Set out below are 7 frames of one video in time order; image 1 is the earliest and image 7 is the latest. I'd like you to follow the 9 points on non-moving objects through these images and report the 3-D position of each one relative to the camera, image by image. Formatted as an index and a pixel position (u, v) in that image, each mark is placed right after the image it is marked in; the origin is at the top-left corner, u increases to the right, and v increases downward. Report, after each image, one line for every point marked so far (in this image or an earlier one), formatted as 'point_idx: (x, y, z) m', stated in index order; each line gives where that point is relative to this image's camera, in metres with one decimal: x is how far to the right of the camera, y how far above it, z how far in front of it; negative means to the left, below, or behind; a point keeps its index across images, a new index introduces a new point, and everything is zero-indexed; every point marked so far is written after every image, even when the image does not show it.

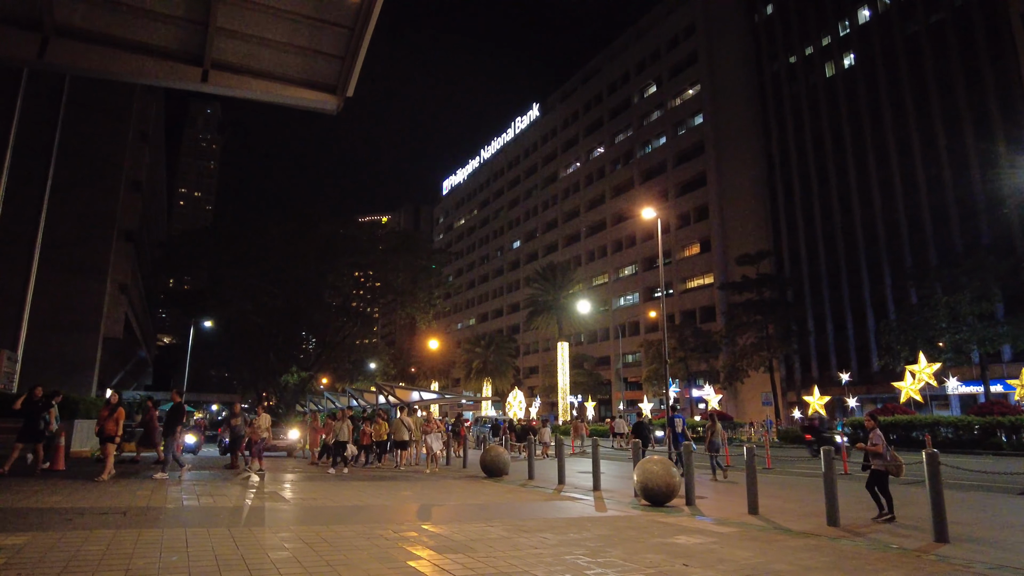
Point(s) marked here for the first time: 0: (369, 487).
0: (-2.7, -3.5, +12.0) m
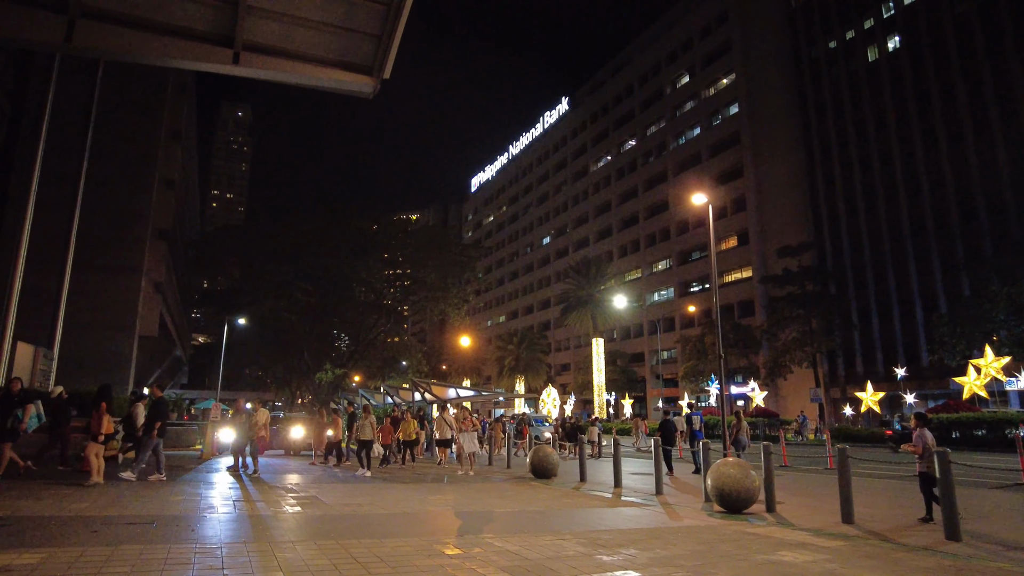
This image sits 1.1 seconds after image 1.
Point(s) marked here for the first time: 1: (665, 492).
0: (-1.8, -3.3, +11.2) m
1: (+2.7, -3.5, +11.7) m
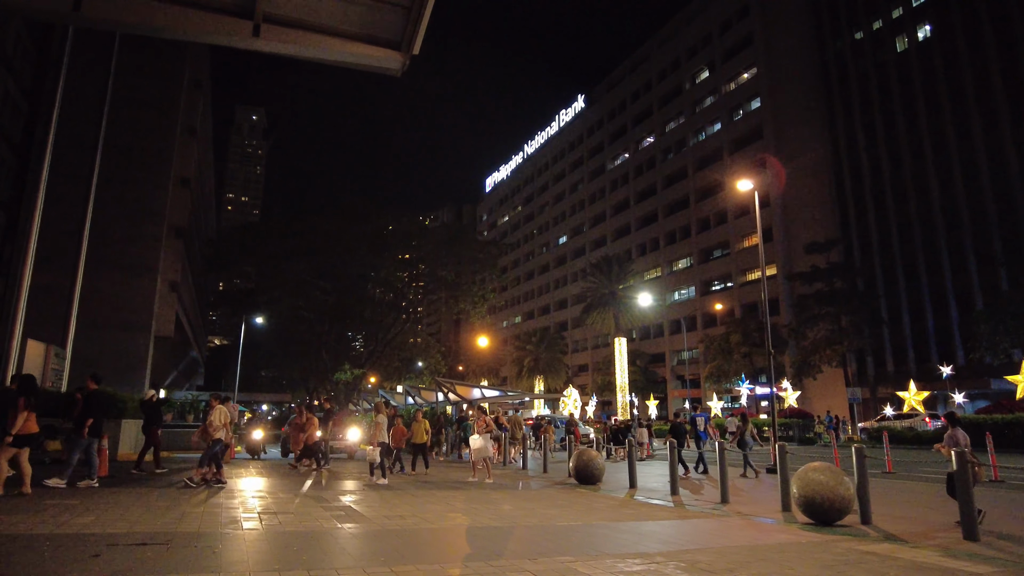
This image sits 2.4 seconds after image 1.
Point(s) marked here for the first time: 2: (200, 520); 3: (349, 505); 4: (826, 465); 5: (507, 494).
0: (-1.1, -3.1, +10.2) m
1: (+3.4, -3.3, +10.6) m
2: (-3.1, -2.4, +6.8) m
3: (-2.1, -2.8, +8.7) m
4: (+3.7, -2.1, +7.9) m
5: (-0.1, -3.3, +10.9) m
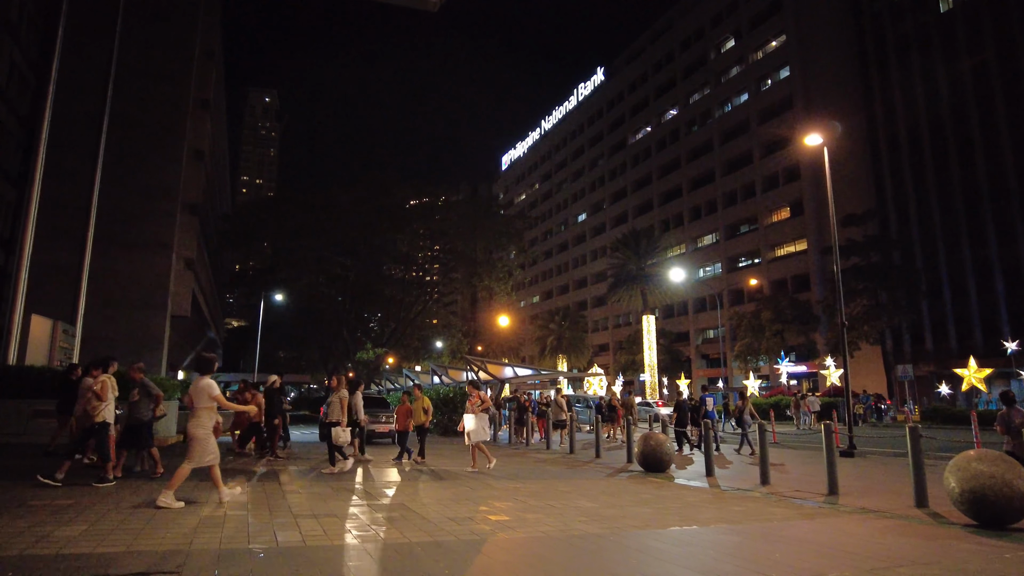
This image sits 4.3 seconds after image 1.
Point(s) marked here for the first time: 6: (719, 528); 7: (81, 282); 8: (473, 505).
0: (-0.2, -2.5, +8.8) m
1: (+4.3, -2.7, +9.1) m
2: (-2.3, -1.9, +5.4) m
3: (-1.3, -2.3, +7.2) m
4: (+4.5, -1.6, +6.4) m
5: (+0.8, -2.7, +9.5) m
6: (+1.8, -2.1, +6.1) m
7: (-11.6, +0.2, +18.2) m
8: (-0.4, -2.2, +6.7) m
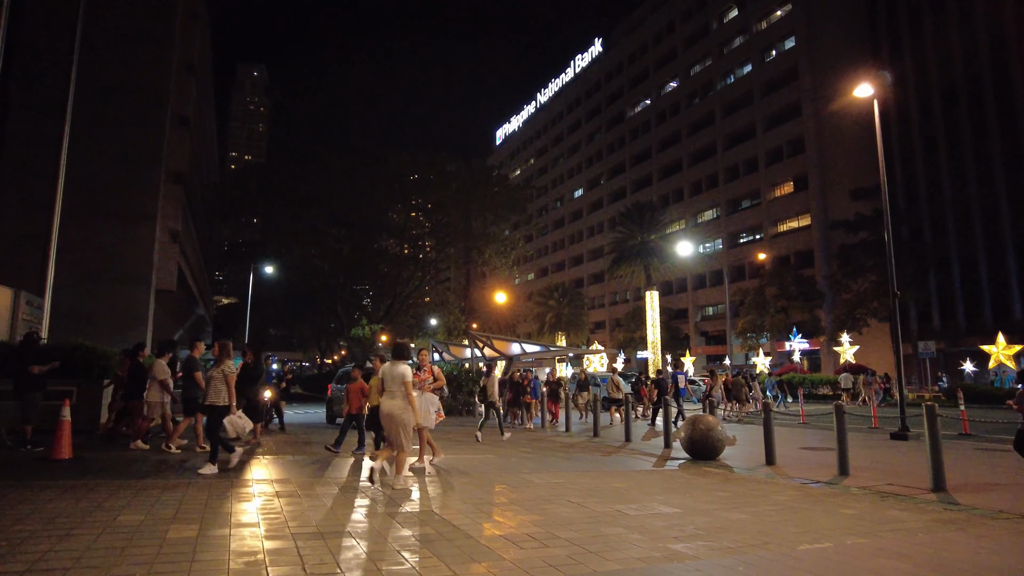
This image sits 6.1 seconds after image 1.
0: (+0.2, -2.1, +7.4) m
1: (+4.8, -2.2, +7.7) m
2: (-1.8, -1.5, +3.9) m
3: (-0.8, -1.8, +5.8) m
4: (+5.0, -1.2, +5.0) m
5: (+1.2, -2.2, +8.1) m
6: (+2.3, -1.8, +4.6) m
7: (-11.2, +1.0, +16.5) m
8: (+0.1, -1.7, +5.3) m
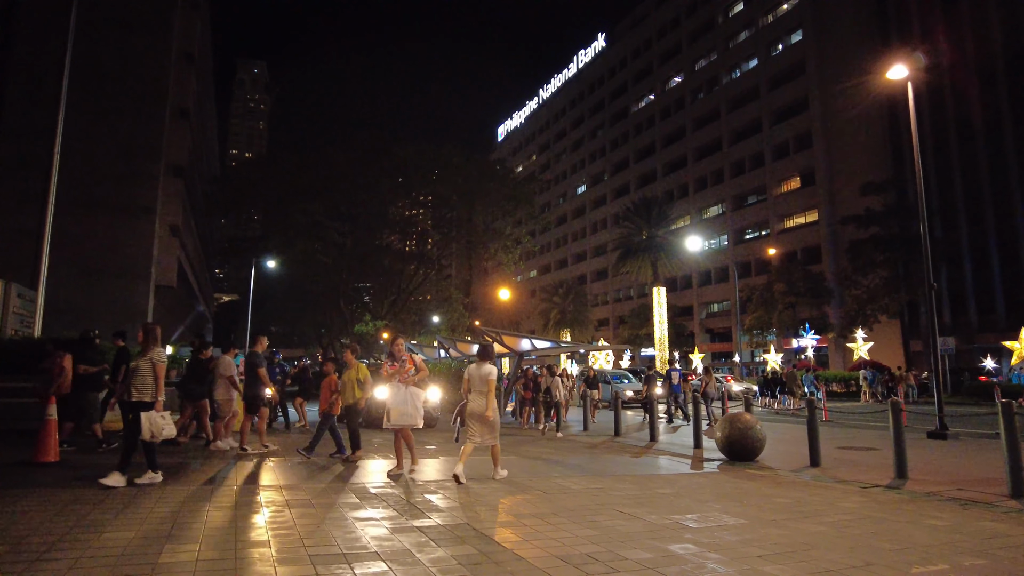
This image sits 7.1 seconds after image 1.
0: (+0.5, -1.9, +6.7) m
1: (+5.1, -2.1, +7.0) m
2: (-1.5, -1.4, +3.3) m
3: (-0.5, -1.7, +5.1) m
4: (+5.3, -1.0, +4.3) m
5: (+1.5, -2.0, +7.4) m
6: (+2.6, -1.6, +3.9) m
7: (-10.9, +1.1, +15.8) m
8: (+0.4, -1.6, +4.6) m
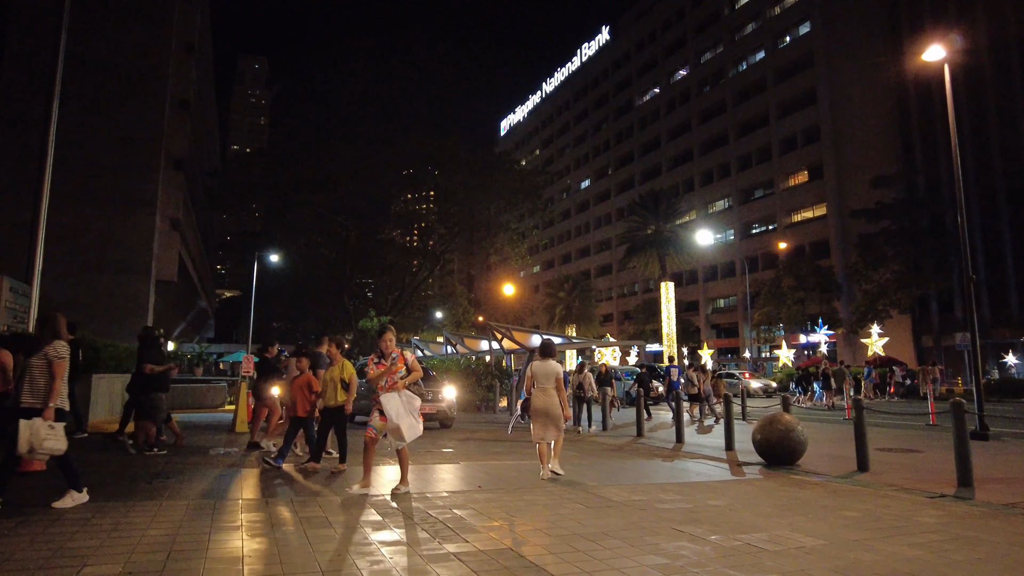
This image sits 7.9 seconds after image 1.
0: (+0.8, -1.8, +6.1) m
1: (+5.4, -2.0, +6.4) m
2: (-1.3, -1.3, +2.6) m
3: (-0.2, -1.6, +4.5) m
4: (+5.6, -0.9, +3.7) m
5: (+1.8, -1.9, +6.8) m
6: (+2.9, -1.5, +3.3) m
7: (-10.6, +1.3, +15.2) m
8: (+0.7, -1.5, +4.0) m
